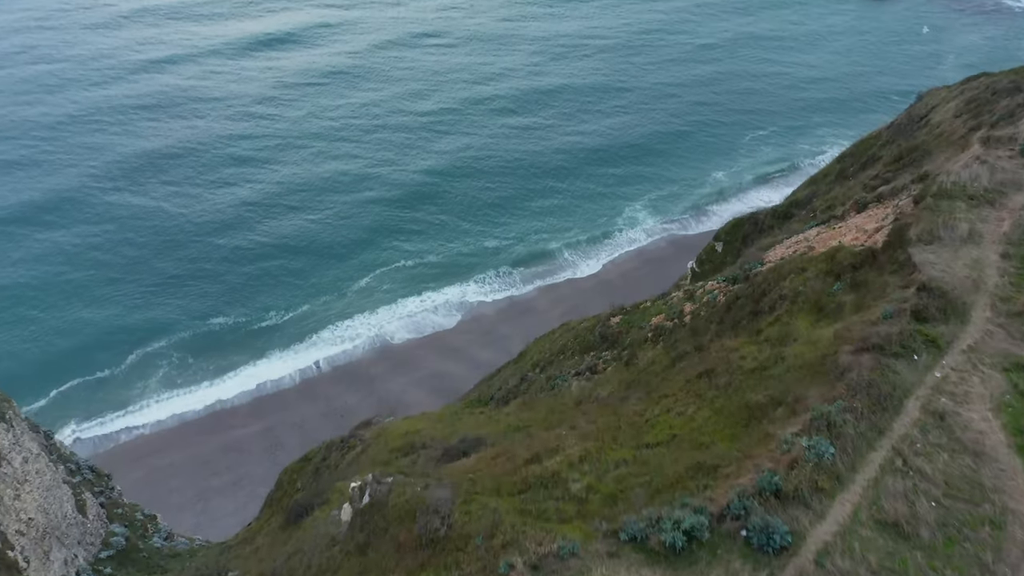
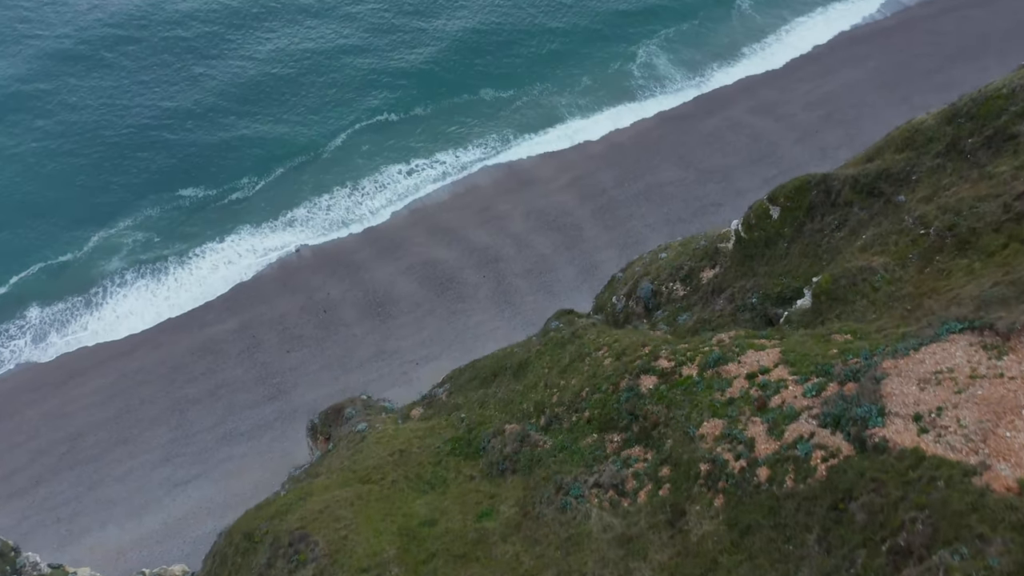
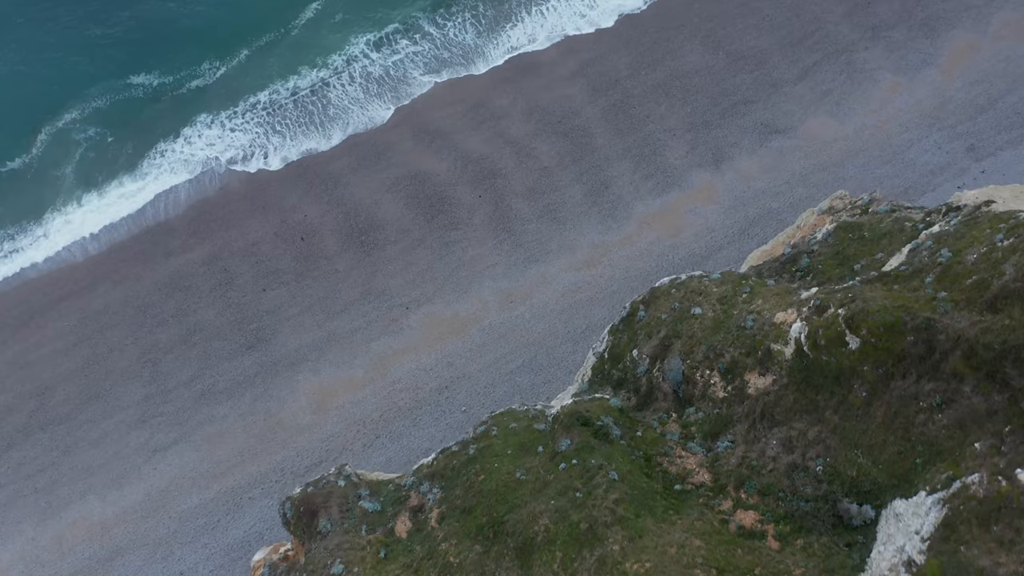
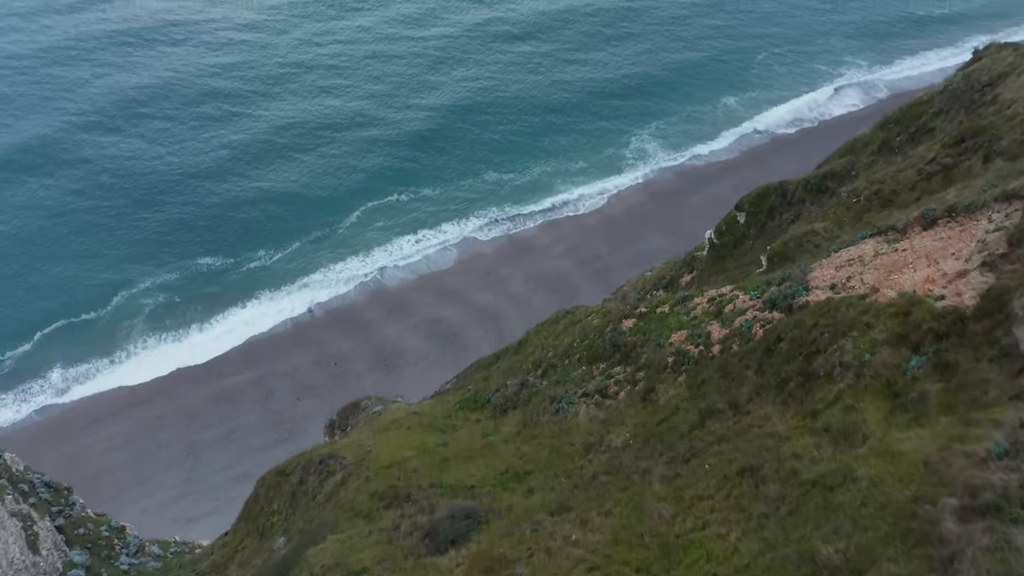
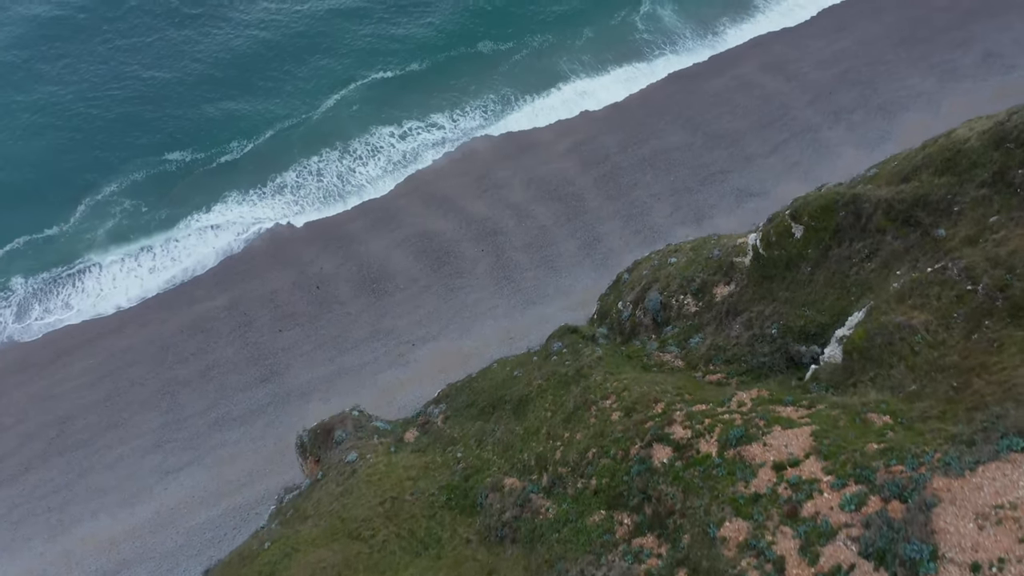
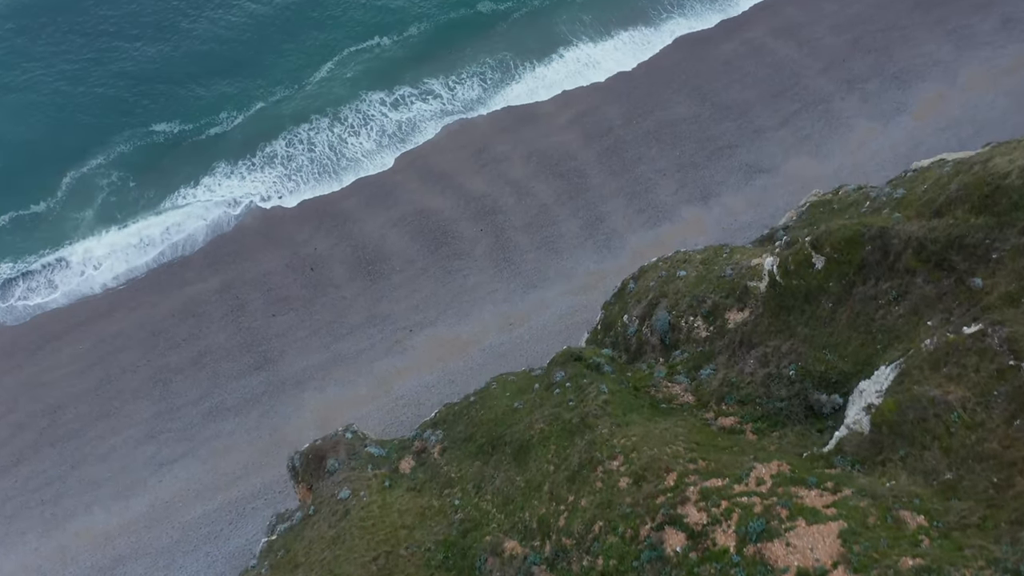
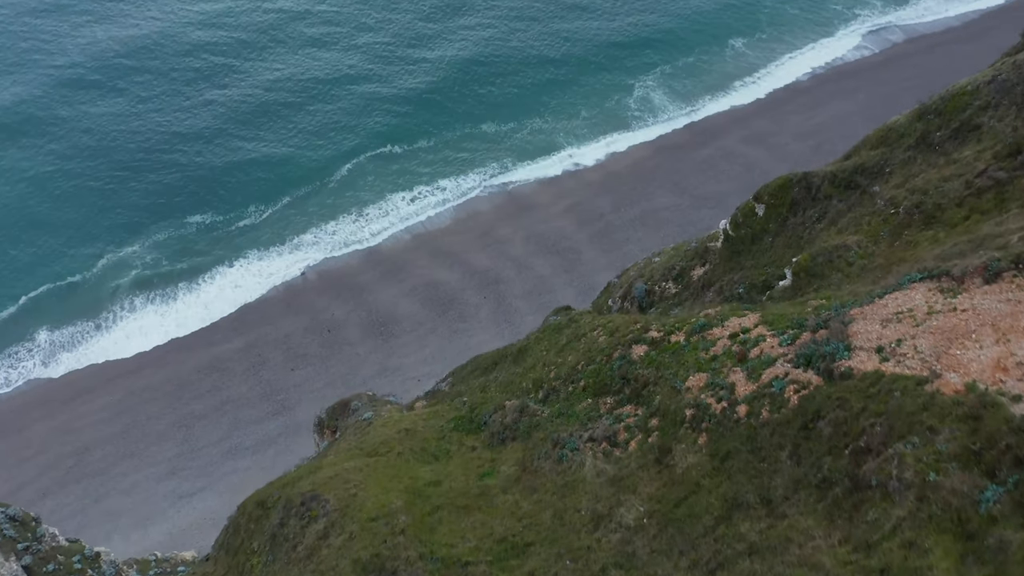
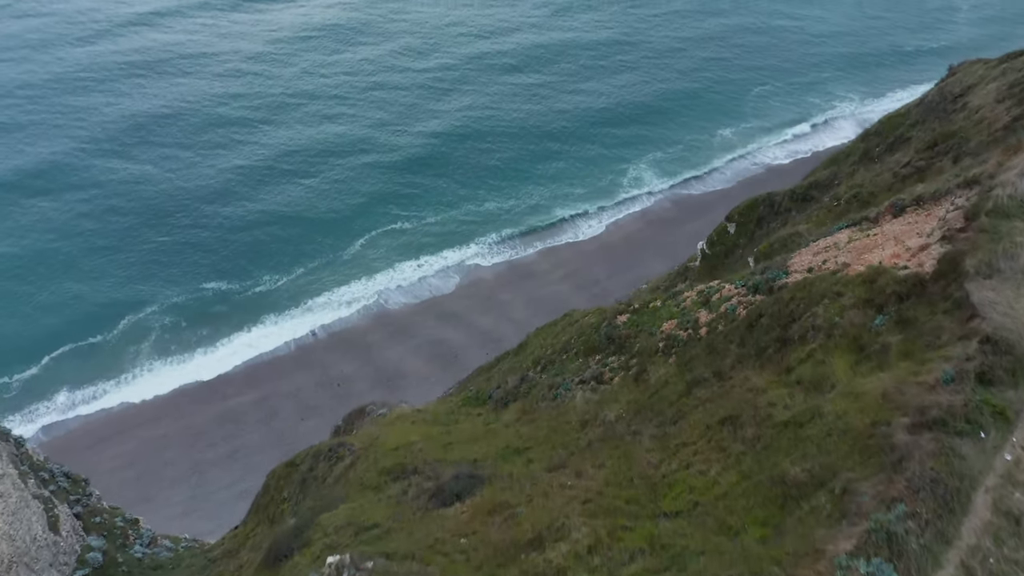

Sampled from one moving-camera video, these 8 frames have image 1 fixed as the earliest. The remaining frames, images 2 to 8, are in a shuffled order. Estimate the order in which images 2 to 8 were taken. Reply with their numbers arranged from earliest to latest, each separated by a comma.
8, 4, 7, 2, 5, 6, 3
